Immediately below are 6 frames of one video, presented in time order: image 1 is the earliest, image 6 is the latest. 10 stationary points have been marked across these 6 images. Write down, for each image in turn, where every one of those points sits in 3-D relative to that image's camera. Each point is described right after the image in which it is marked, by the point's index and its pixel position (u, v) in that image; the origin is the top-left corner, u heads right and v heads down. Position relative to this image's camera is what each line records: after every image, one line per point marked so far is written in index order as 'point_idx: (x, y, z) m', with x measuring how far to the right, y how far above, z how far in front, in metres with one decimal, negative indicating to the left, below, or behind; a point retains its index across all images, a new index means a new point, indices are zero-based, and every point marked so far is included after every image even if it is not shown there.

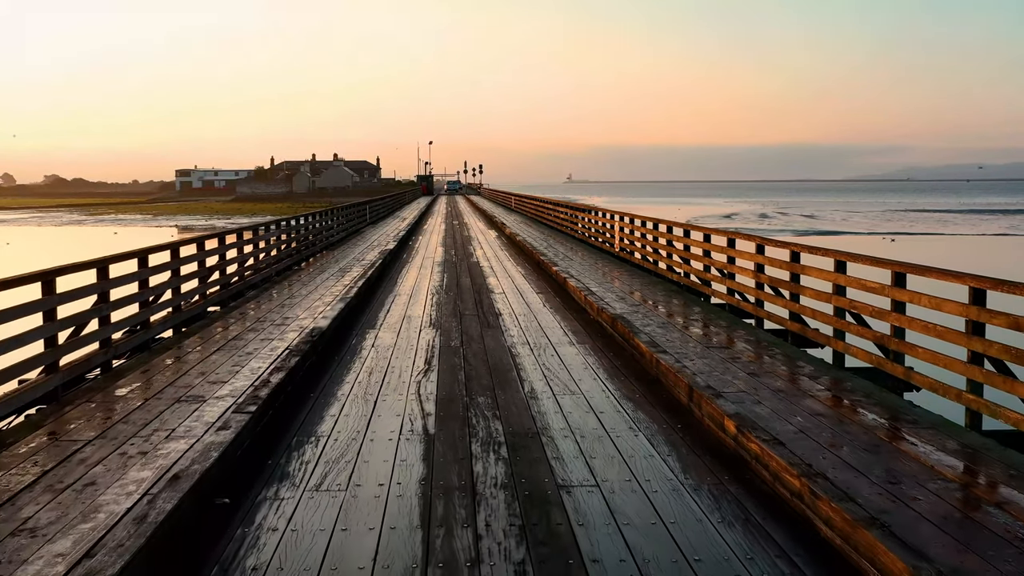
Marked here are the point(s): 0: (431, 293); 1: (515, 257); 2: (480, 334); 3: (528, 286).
0: (-1.2, 0.0, +13.5) m
1: (0.0, +0.7, +18.8) m
2: (-0.5, -0.3, +10.5) m
3: (+0.2, +0.1, +14.2) m
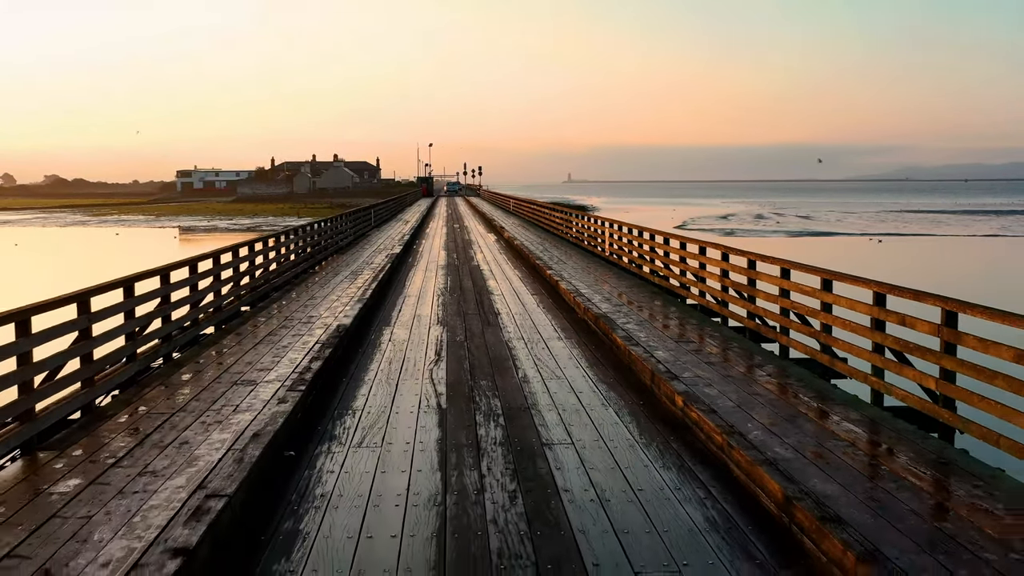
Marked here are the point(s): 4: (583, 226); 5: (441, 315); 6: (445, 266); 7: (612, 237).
0: (-1.2, -0.1, +13.3) m
1: (0.0, +0.6, +18.6) m
2: (-0.5, -0.4, +10.4) m
3: (+0.2, 0.0, +14.0) m
4: (+1.6, +1.4, +19.8) m
5: (-0.9, -0.3, +11.2) m
6: (-1.3, +0.4, +17.3) m
7: (+1.9, +1.0, +16.3) m
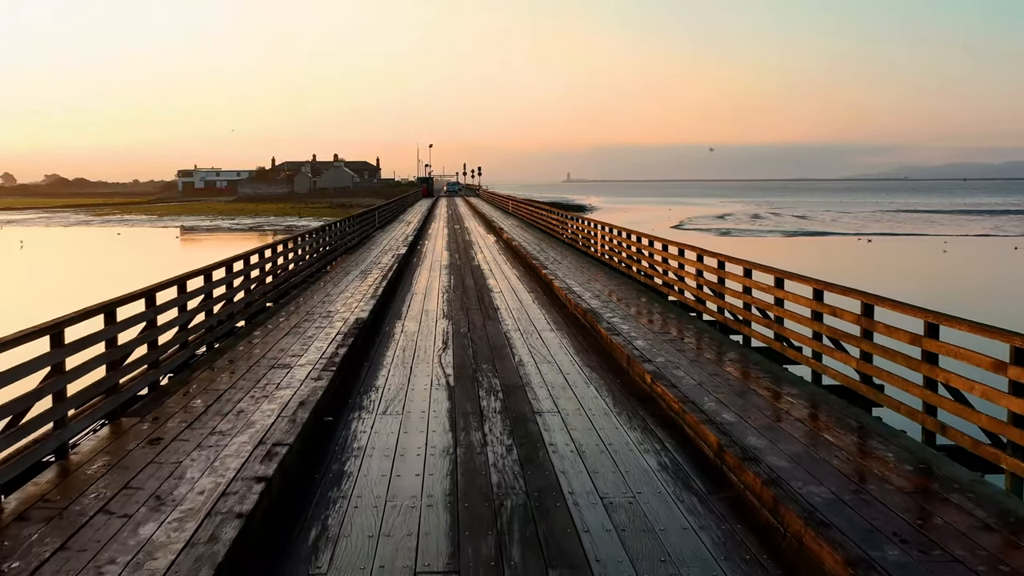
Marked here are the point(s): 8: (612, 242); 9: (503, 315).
0: (-1.2, 0.0, +13.8) m
1: (0.0, +0.6, +19.1) m
2: (-0.5, -0.4, +10.9) m
3: (+0.2, 0.0, +14.5) m
4: (+1.6, +1.5, +20.3) m
5: (-0.9, -0.3, +11.7) m
6: (-1.4, +0.5, +17.8) m
7: (+1.8, +1.0, +16.8) m
8: (+1.8, +0.9, +16.5) m
9: (-0.1, -0.3, +11.3) m
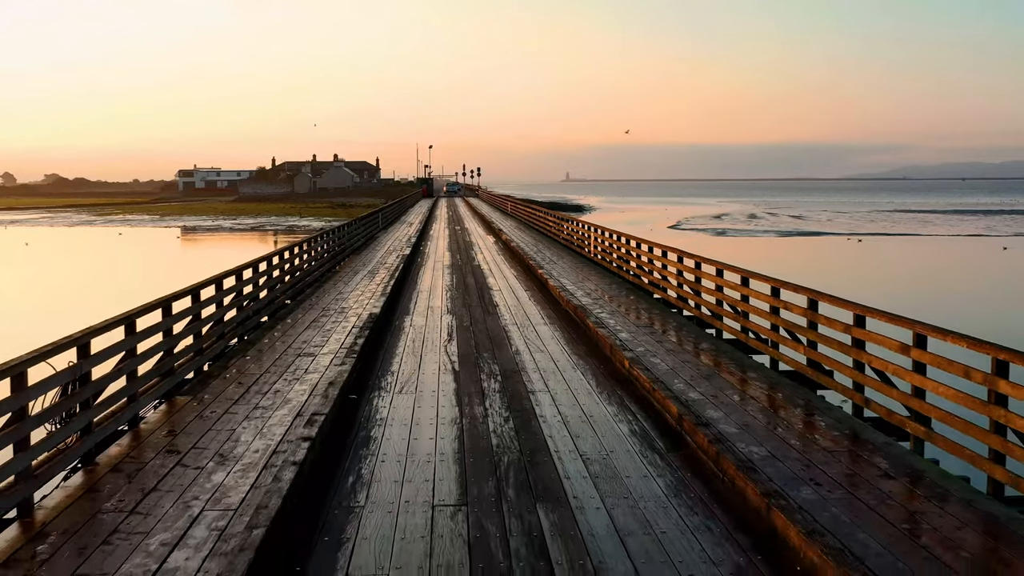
0: (-1.2, 0.0, +14.3) m
1: (0.0, +0.6, +19.6) m
2: (-0.5, -0.4, +11.3) m
3: (+0.2, +0.1, +15.0) m
4: (+1.6, +1.5, +20.8) m
5: (-0.9, -0.3, +12.2) m
6: (-1.4, +0.5, +18.2) m
7: (+1.8, +1.0, +17.3) m
8: (+1.8, +0.9, +16.9) m
9: (-0.1, -0.3, +11.8) m
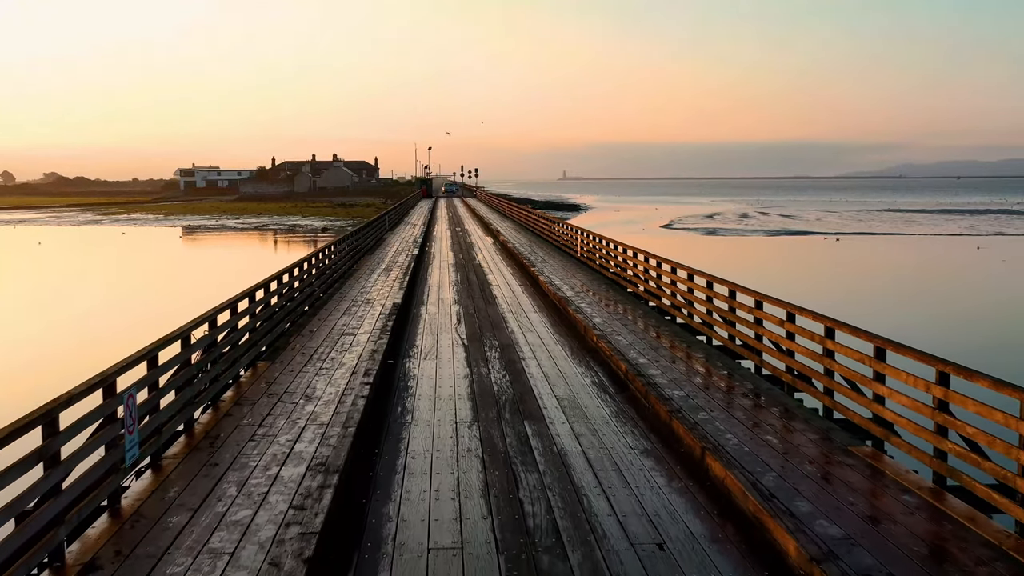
0: (-1.3, 0.0, +15.4) m
1: (-0.1, +0.7, +20.8) m
2: (-0.5, -0.3, +12.5) m
3: (+0.1, +0.1, +16.1) m
4: (+1.5, +1.6, +21.9) m
5: (-1.0, -0.2, +13.3) m
6: (-1.5, +0.5, +19.4) m
7: (+1.7, +1.1, +18.4) m
8: (+1.8, +0.9, +18.1) m
9: (-0.2, -0.3, +12.9) m
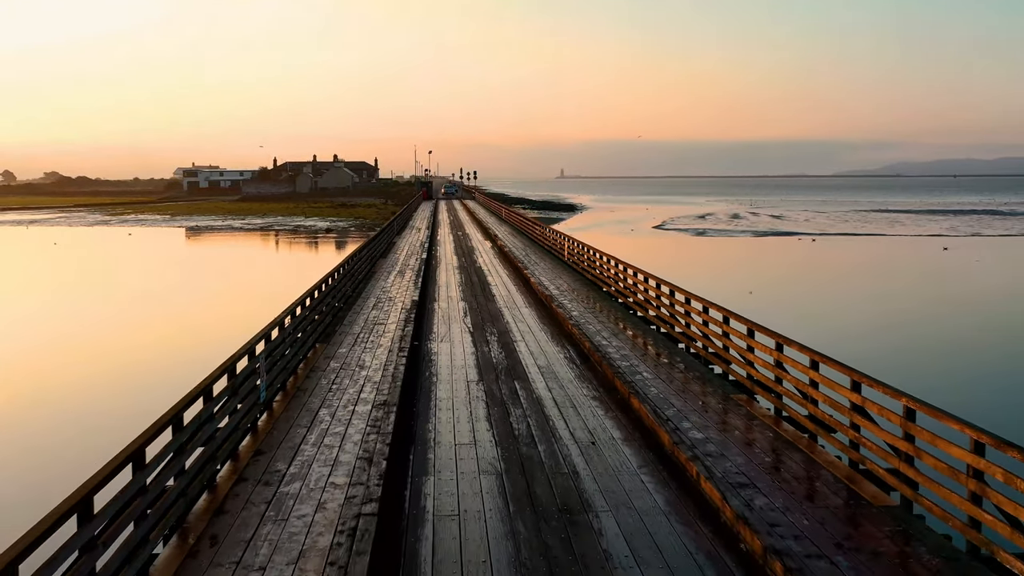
0: (-1.3, 0.0, +16.9) m
1: (-0.2, +0.7, +22.2) m
2: (-0.6, -0.3, +13.9) m
3: (0.0, +0.1, +17.6) m
4: (+1.4, +1.6, +23.4) m
5: (-1.0, -0.2, +14.8) m
6: (-1.5, +0.6, +20.8) m
7: (+1.7, +1.1, +19.9) m
8: (+1.7, +1.0, +19.6) m
9: (-0.2, -0.3, +14.4) m
